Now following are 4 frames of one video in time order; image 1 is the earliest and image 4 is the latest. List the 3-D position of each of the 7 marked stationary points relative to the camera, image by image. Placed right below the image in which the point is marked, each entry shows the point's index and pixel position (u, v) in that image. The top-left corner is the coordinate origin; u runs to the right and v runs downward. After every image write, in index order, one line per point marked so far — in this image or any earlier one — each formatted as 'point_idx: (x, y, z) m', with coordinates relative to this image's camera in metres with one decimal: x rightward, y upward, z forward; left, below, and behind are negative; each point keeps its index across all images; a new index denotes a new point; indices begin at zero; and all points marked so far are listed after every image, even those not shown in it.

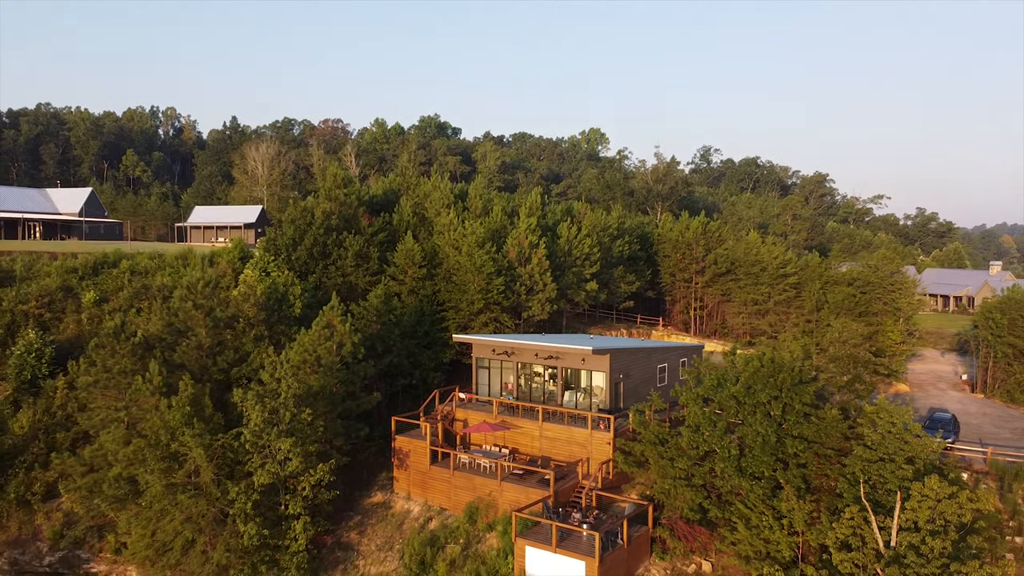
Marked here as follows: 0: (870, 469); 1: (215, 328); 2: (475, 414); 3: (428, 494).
0: (+7.6, -3.8, +12.4) m
1: (-9.0, -1.2, +17.9) m
2: (-1.1, -3.9, +18.1) m
3: (-2.4, -5.8, +16.8) m
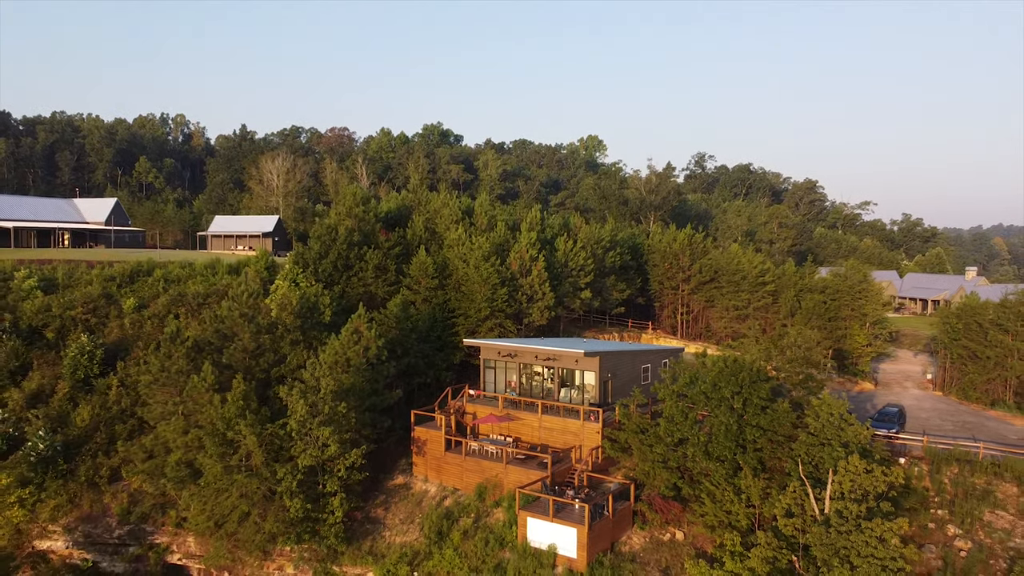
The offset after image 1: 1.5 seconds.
0: (+7.7, -4.2, +15.0) m
1: (-8.9, -1.6, +20.5) m
2: (-1.0, -4.2, +20.8) m
3: (-2.3, -6.2, +19.4) m
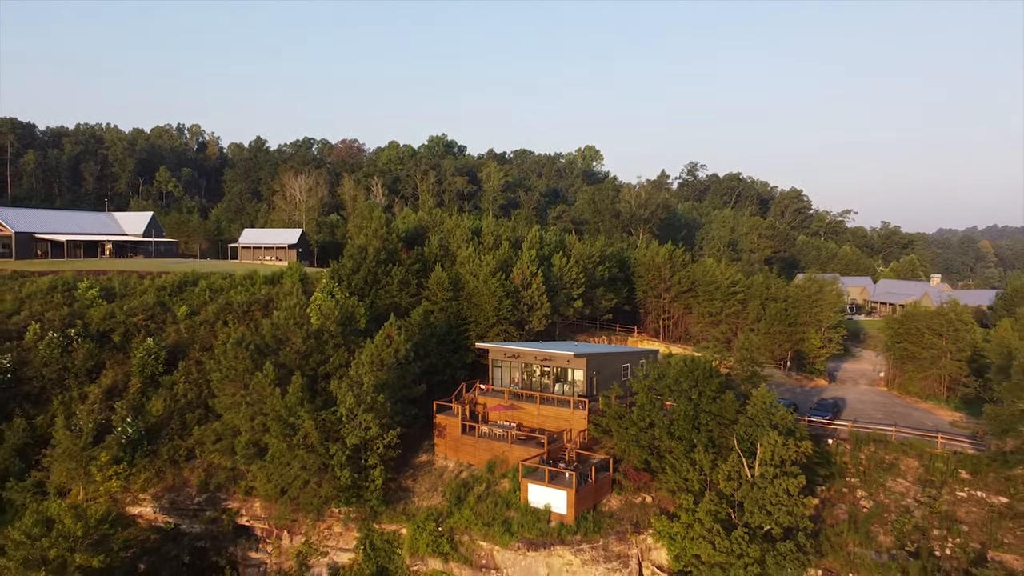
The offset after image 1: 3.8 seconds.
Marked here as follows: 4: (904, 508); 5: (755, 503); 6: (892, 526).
0: (+7.8, -4.7, +19.5) m
1: (-8.7, -2.1, +25.0) m
2: (-0.9, -4.8, +25.2) m
3: (-2.1, -6.7, +23.9) m
4: (+13.1, -7.3, +19.6) m
5: (+7.3, -6.5, +17.7) m
6: (+12.3, -7.7, +19.1) m
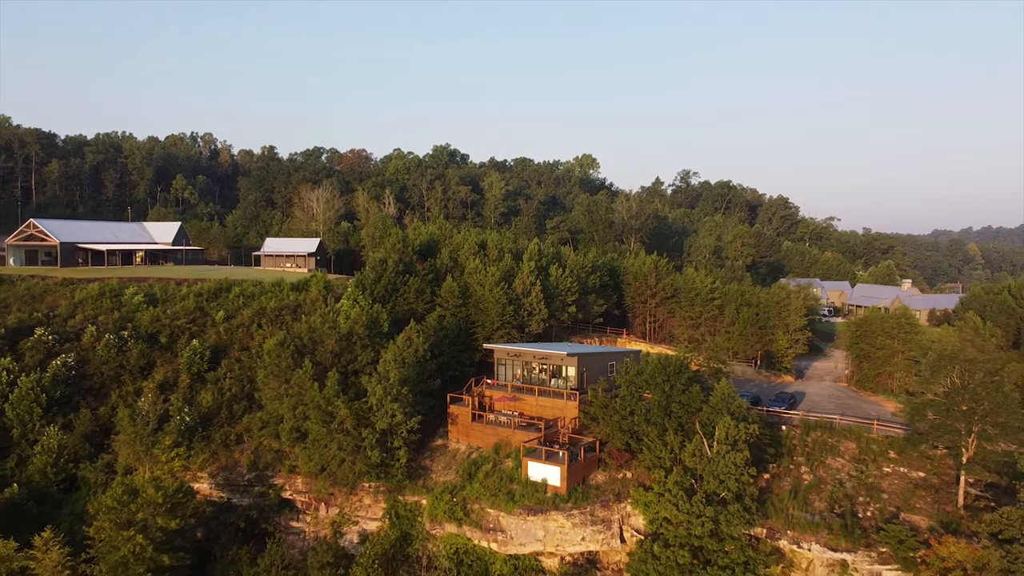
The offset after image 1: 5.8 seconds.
0: (+7.9, -5.2, +23.6) m
1: (-8.6, -2.6, +29.1) m
2: (-0.8, -5.2, +29.4) m
3: (-2.0, -7.2, +28.0) m
4: (+13.2, -7.8, +23.8) m
5: (+7.4, -6.9, +21.9) m
6: (+12.4, -8.1, +23.2) m
